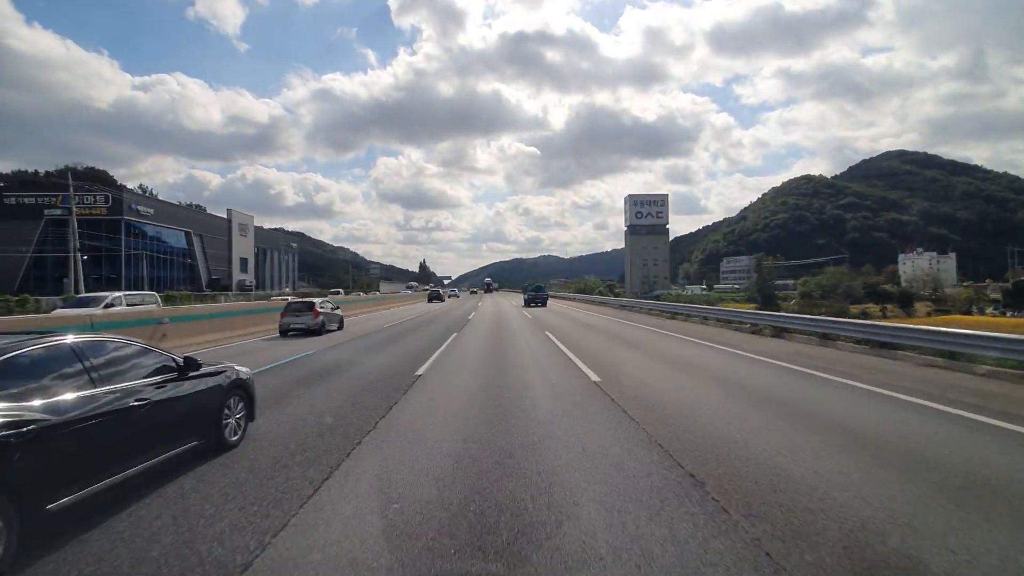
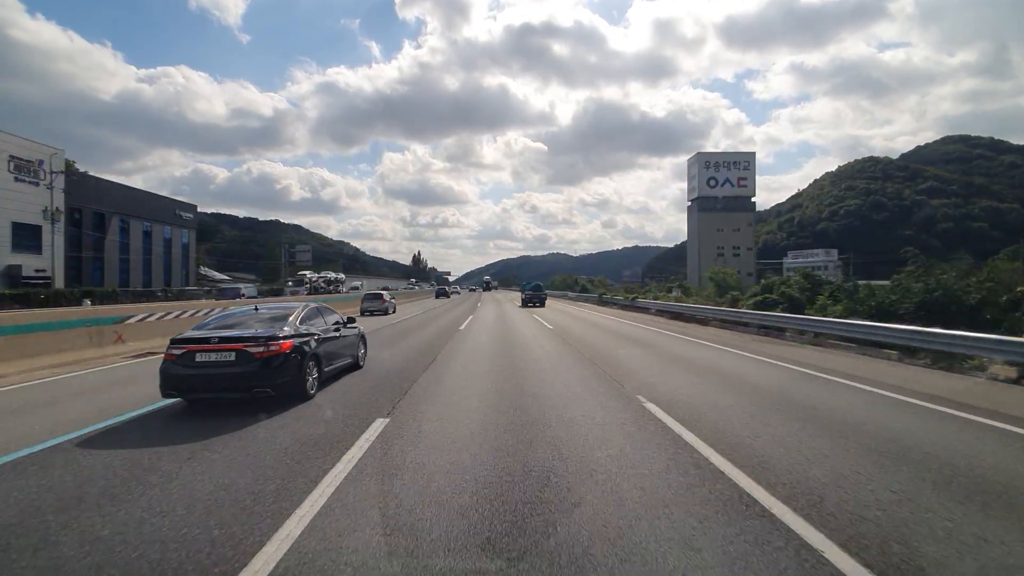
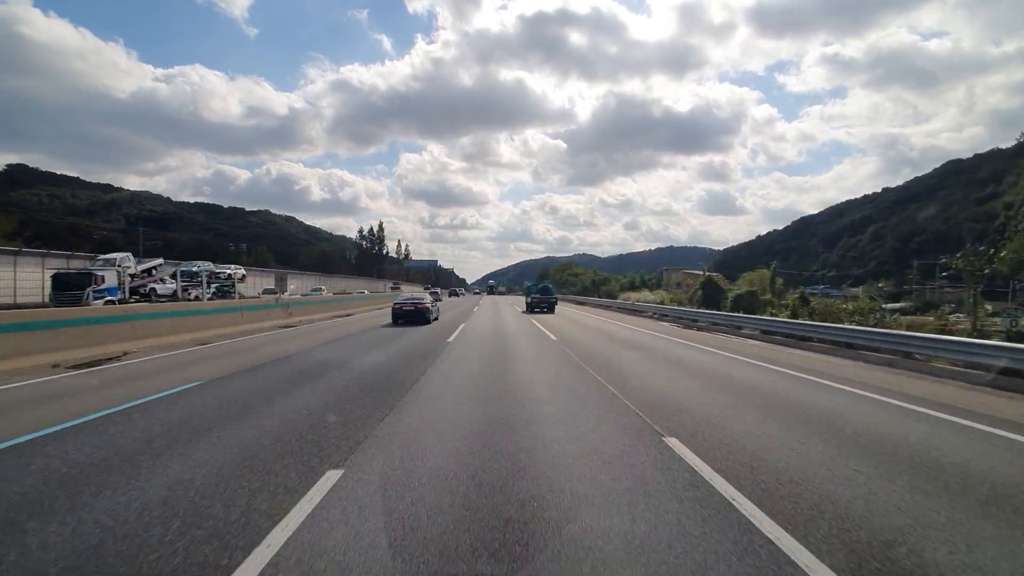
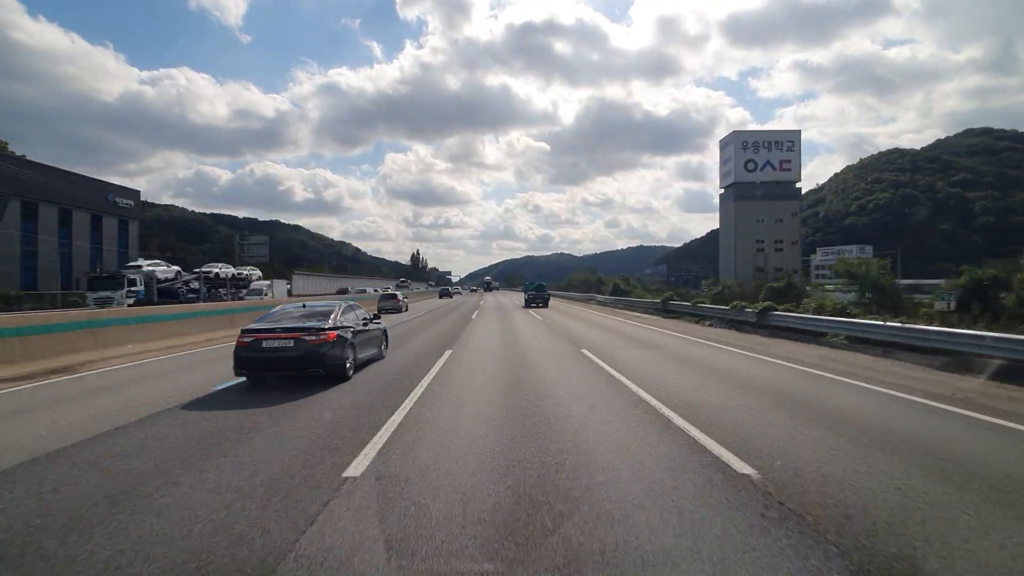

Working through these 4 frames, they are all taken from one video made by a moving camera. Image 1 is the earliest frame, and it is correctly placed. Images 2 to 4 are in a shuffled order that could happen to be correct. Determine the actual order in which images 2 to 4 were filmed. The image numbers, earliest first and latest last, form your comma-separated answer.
2, 4, 3
